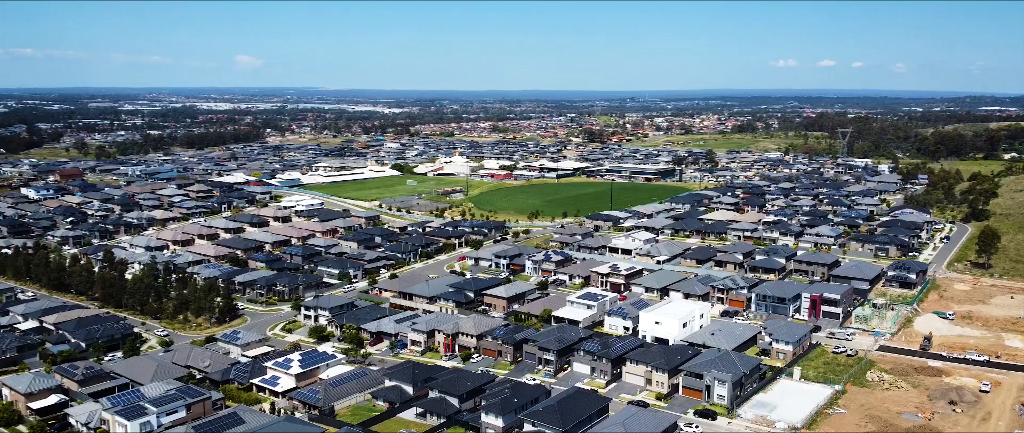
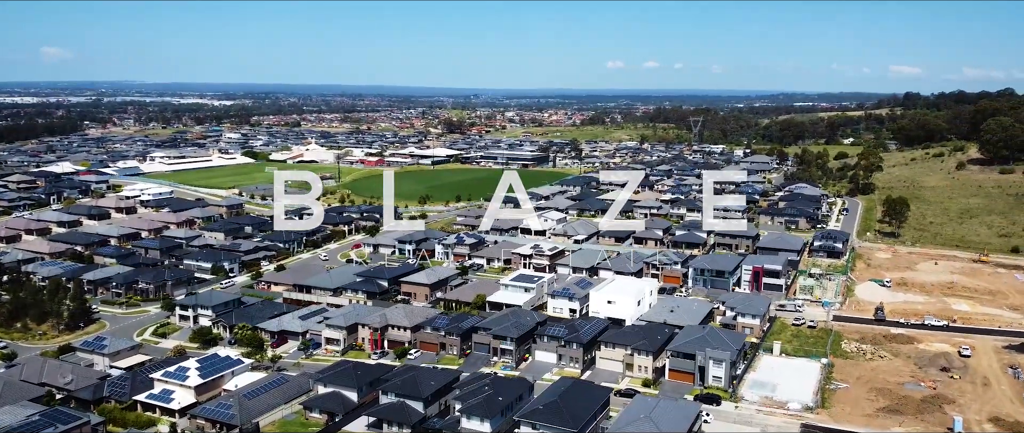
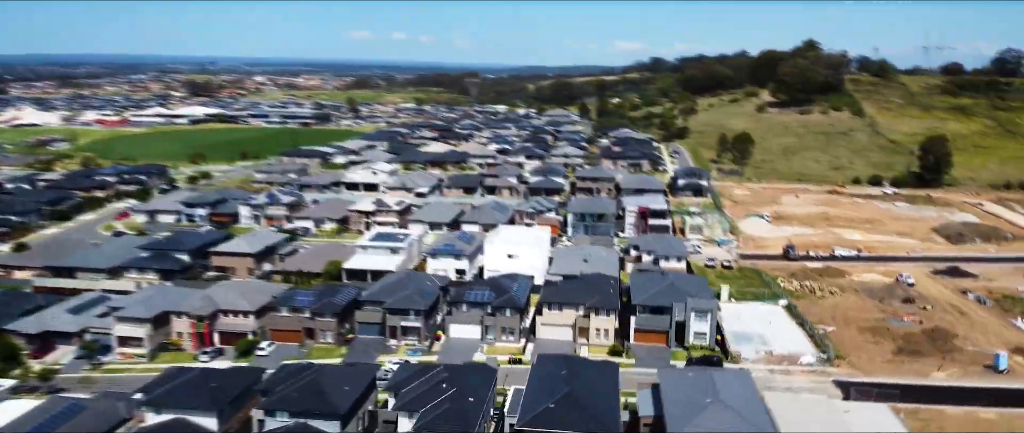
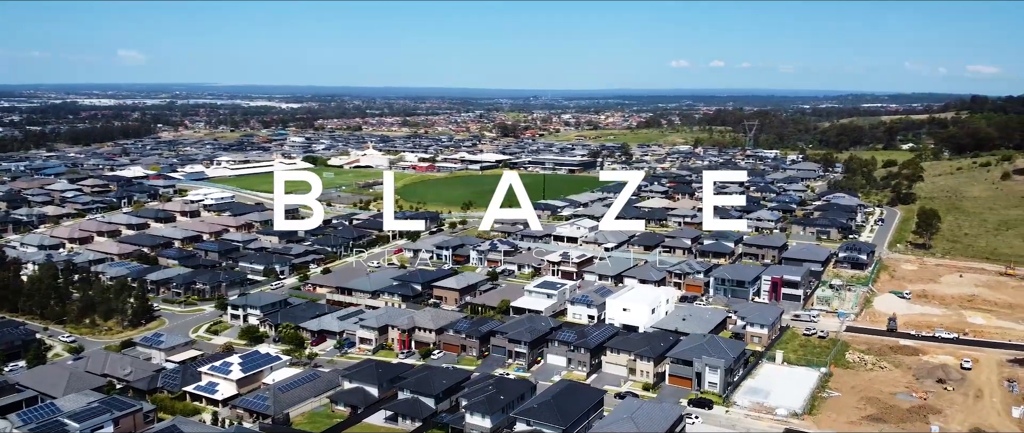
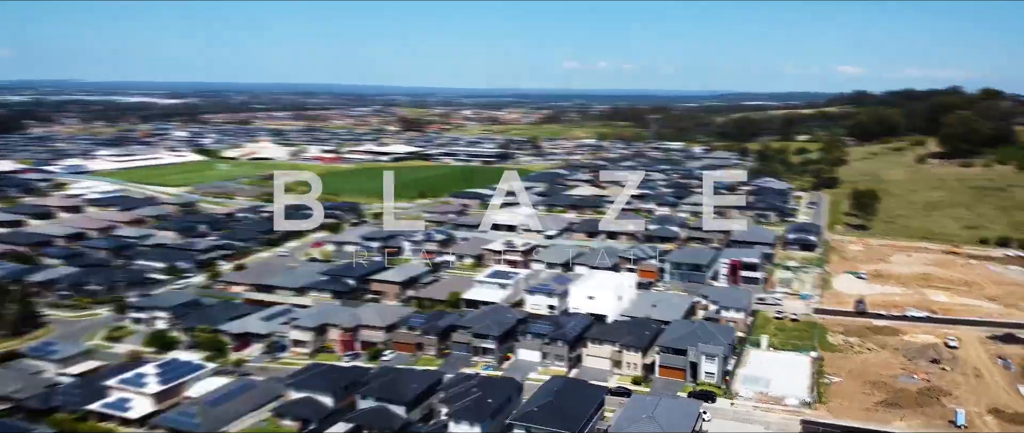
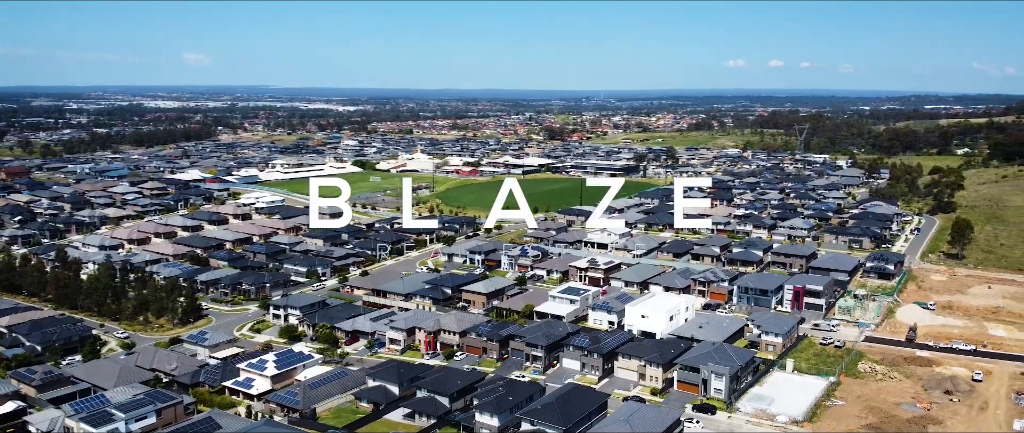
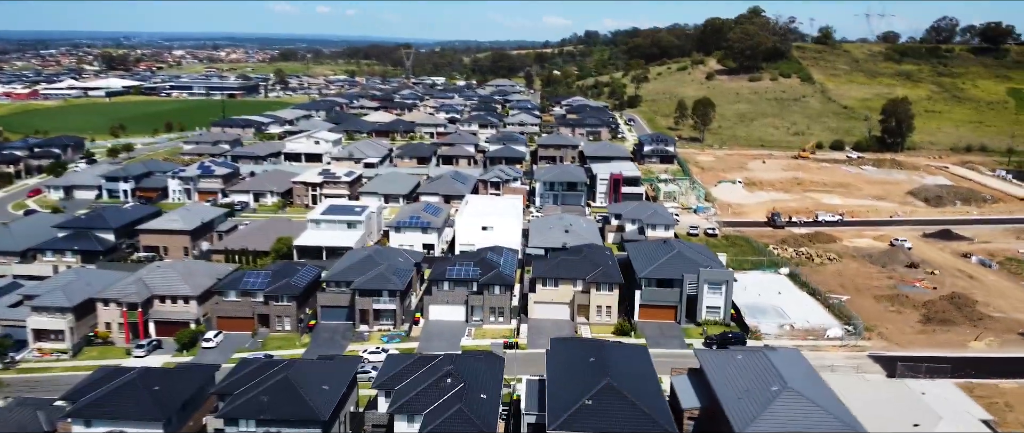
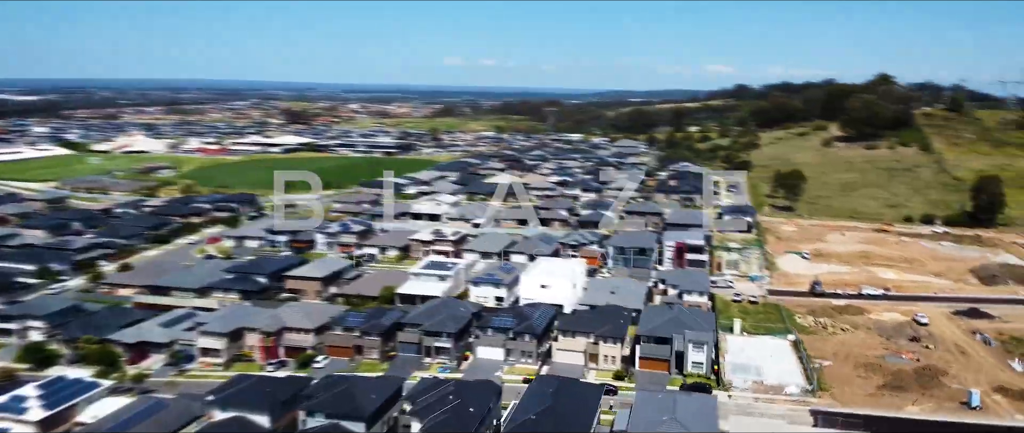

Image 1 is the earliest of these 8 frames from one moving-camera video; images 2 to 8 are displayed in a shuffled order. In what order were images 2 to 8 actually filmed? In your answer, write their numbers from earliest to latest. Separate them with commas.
6, 4, 2, 5, 8, 3, 7
